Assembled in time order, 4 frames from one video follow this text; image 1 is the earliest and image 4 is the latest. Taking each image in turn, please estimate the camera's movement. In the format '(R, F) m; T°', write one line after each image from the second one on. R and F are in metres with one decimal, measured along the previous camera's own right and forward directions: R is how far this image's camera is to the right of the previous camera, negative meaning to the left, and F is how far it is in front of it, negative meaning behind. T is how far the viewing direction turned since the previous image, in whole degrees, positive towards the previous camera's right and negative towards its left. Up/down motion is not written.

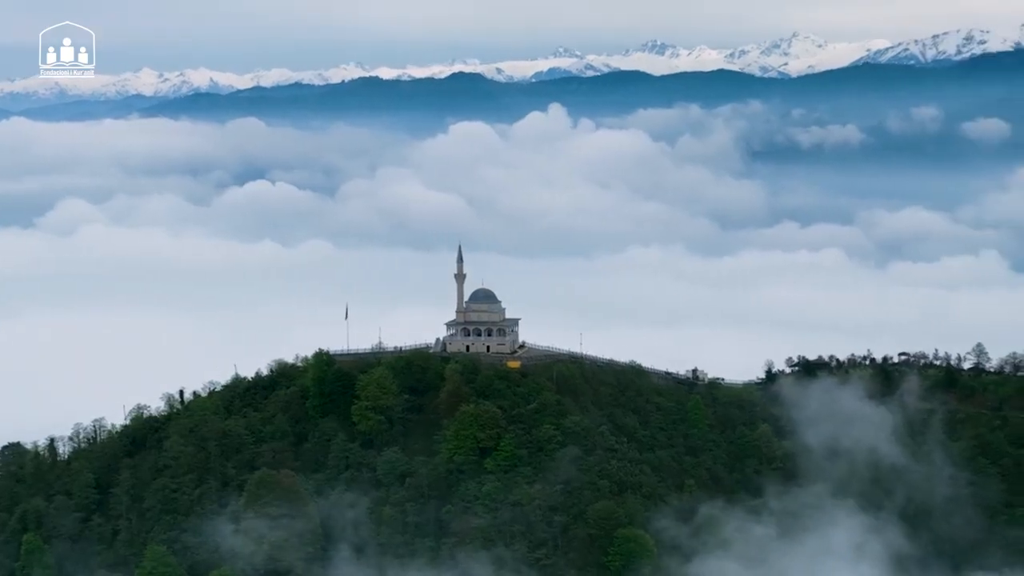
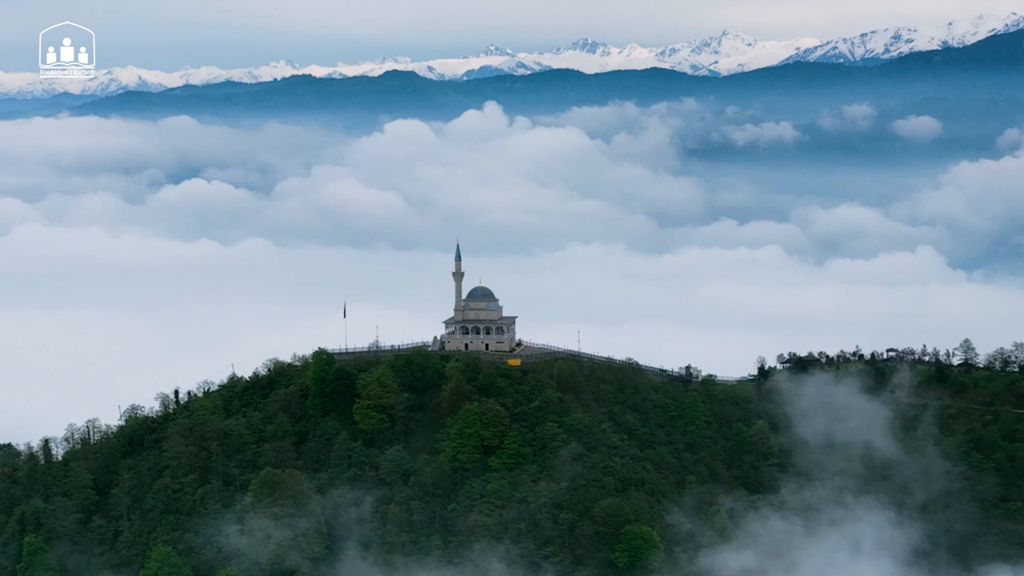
(-1.1, 0.0) m; +1°
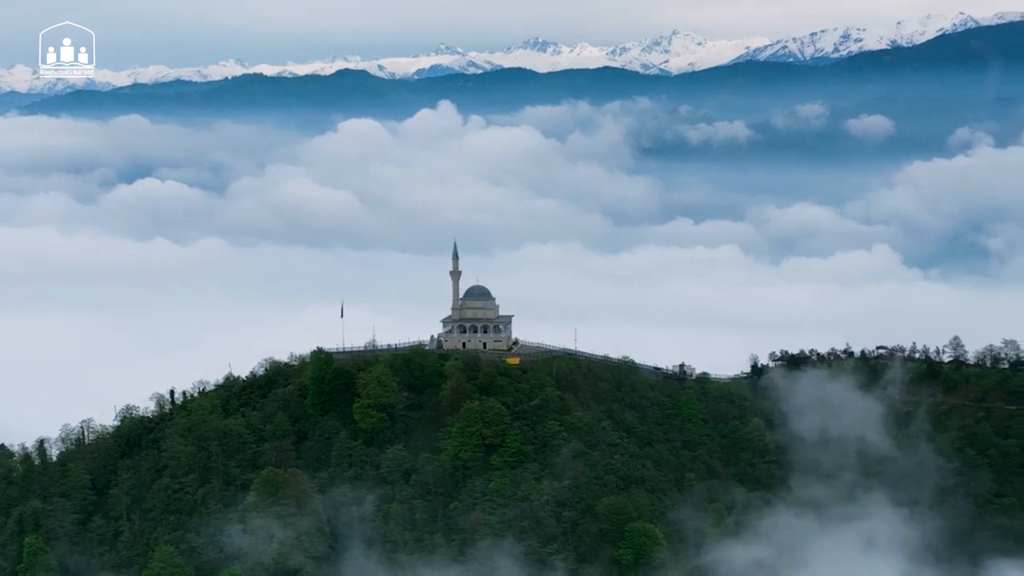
(-0.7, -0.1) m; +1°
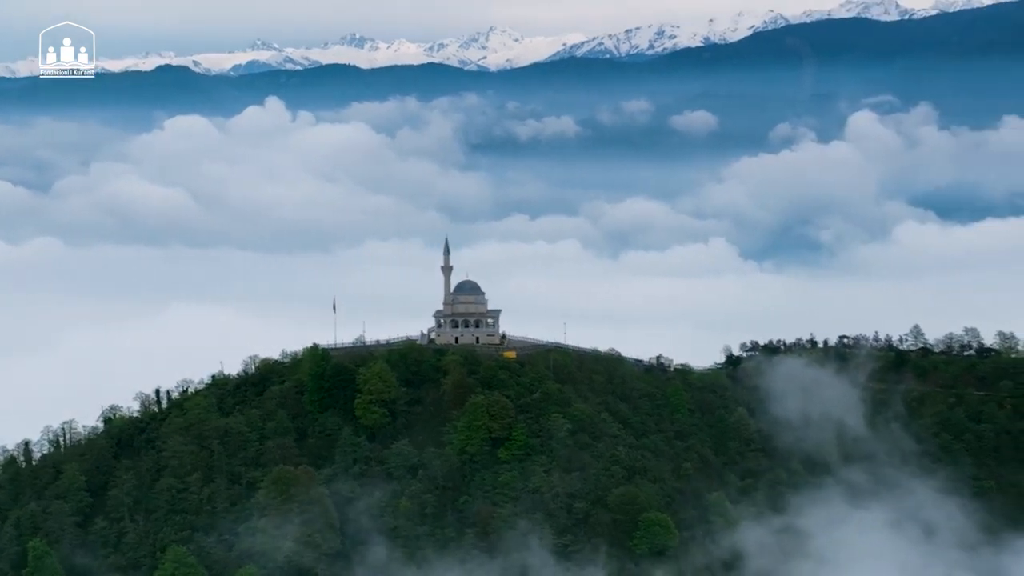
(-2.8, -0.4) m; +3°
